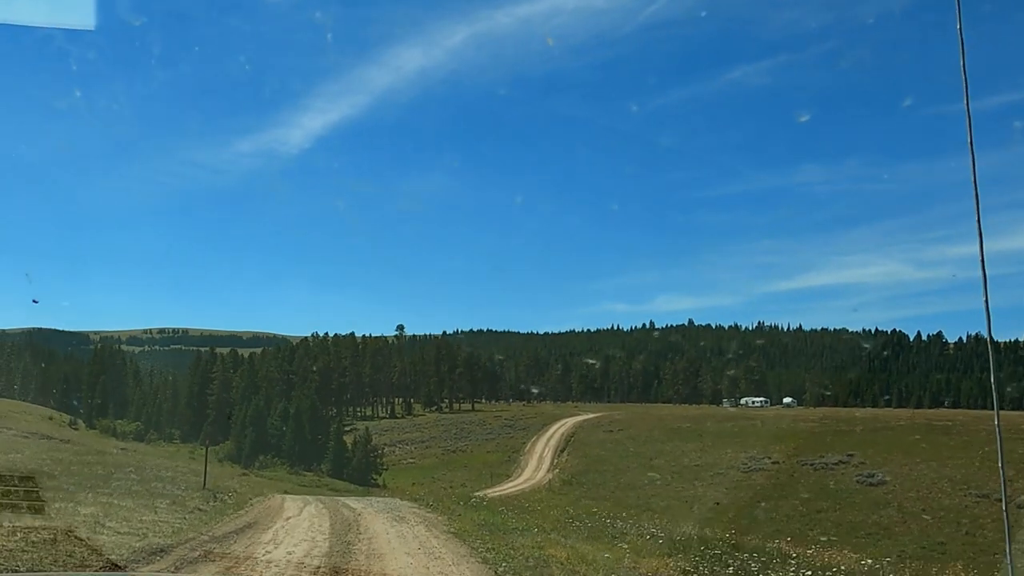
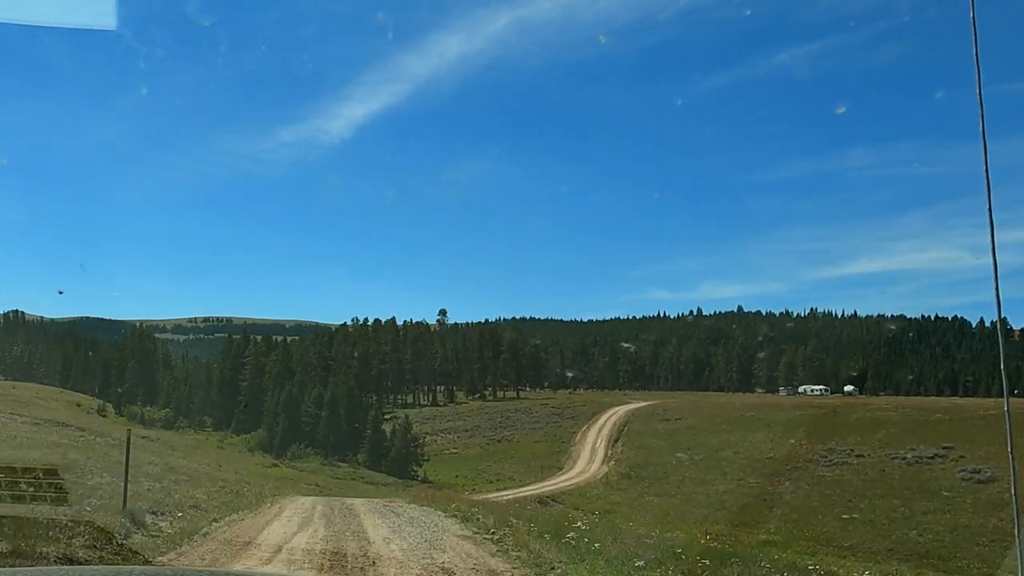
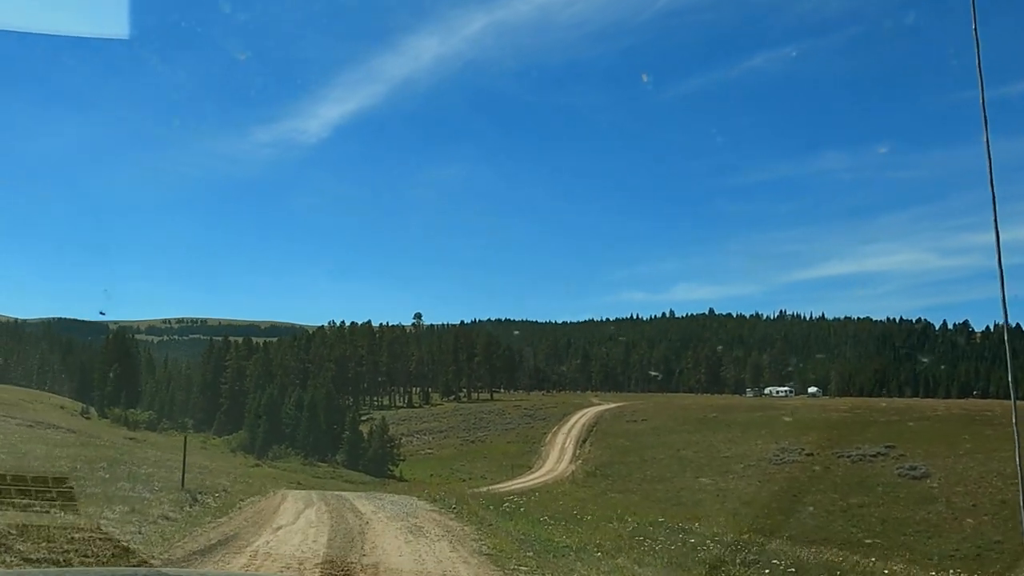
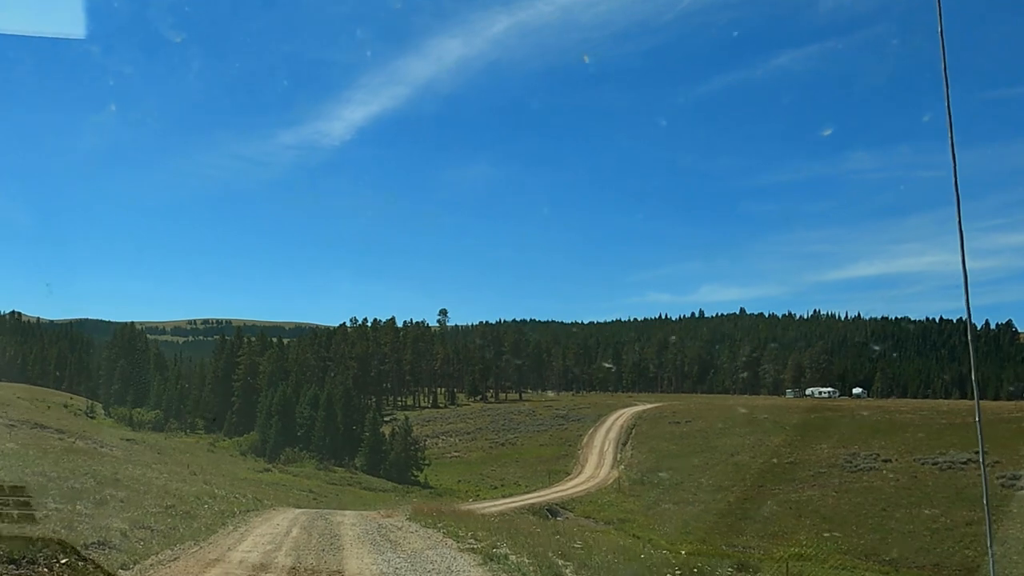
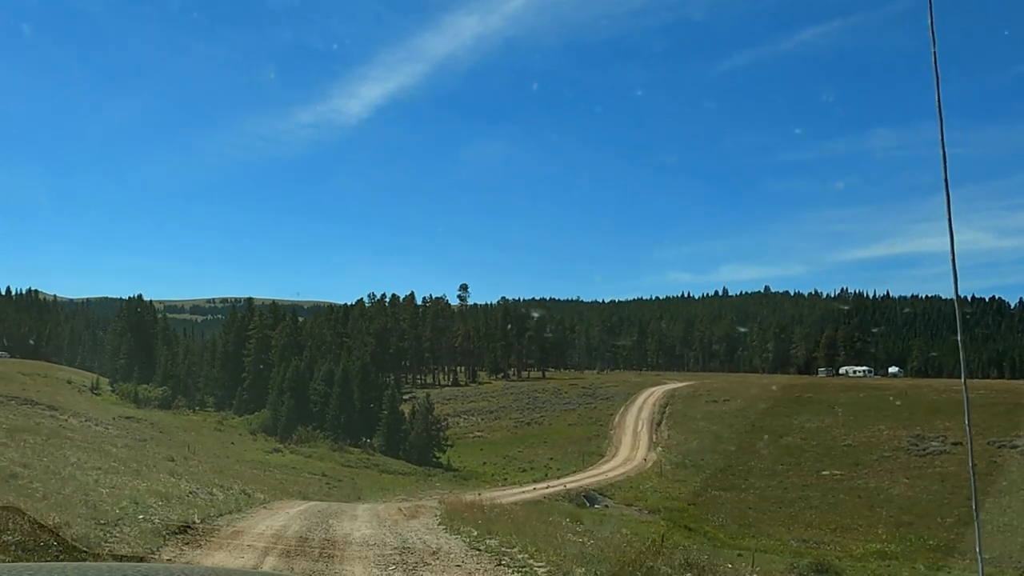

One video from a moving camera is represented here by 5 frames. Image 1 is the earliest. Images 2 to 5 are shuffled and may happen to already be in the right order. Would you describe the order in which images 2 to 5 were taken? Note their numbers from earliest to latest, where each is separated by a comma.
3, 2, 4, 5
